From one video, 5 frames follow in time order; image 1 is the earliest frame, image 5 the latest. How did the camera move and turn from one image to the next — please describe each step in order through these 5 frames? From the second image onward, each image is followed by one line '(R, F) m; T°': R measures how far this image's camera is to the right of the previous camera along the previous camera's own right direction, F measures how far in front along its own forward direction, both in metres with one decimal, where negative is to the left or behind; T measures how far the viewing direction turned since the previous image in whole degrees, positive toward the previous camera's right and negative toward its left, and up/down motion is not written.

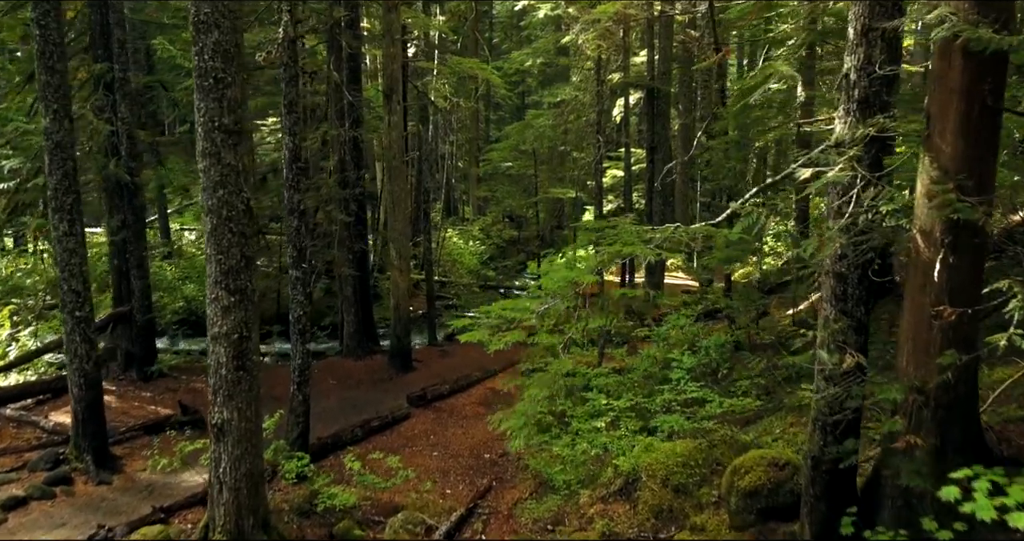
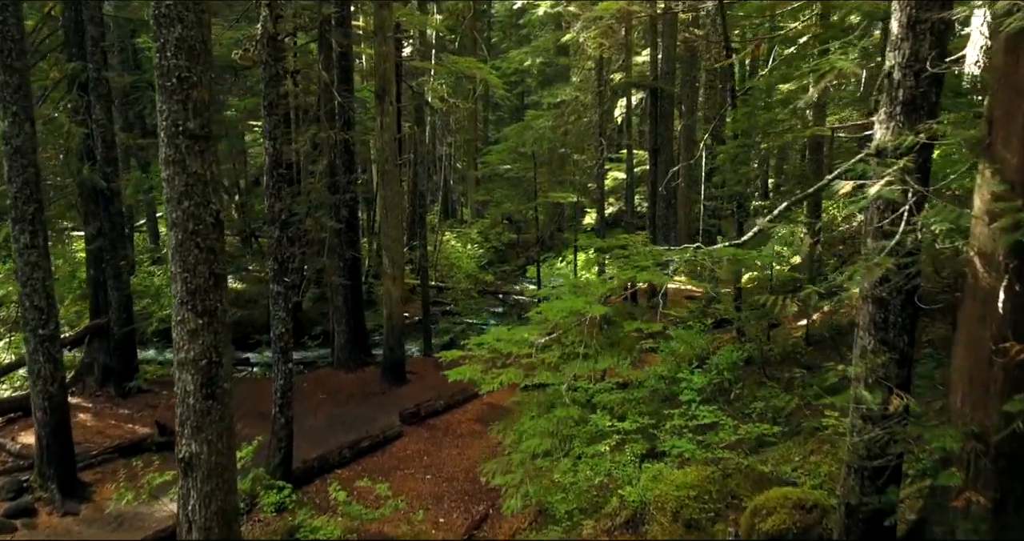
(0.0, +0.6) m; 0°
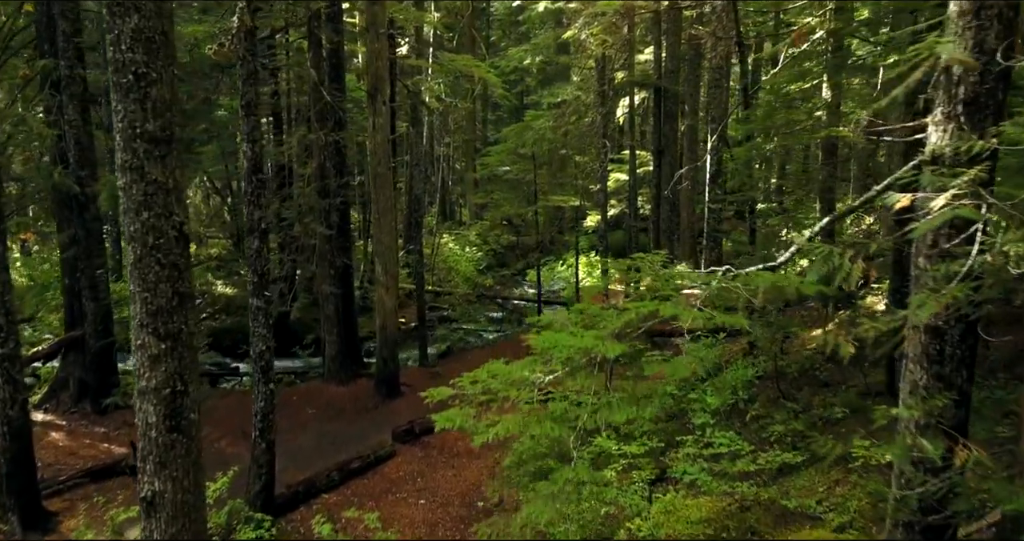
(0.0, +0.6) m; 0°
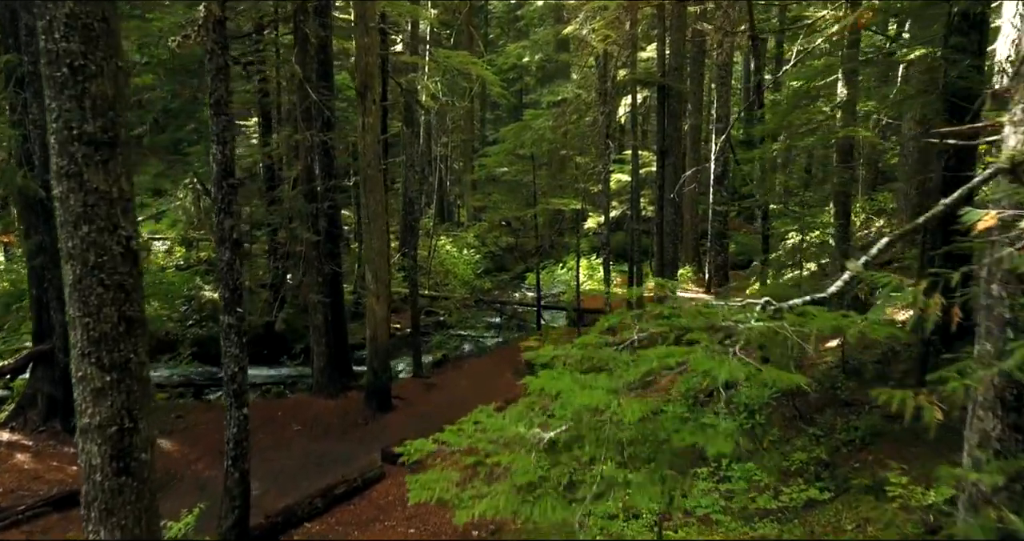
(0.0, +0.6) m; 0°
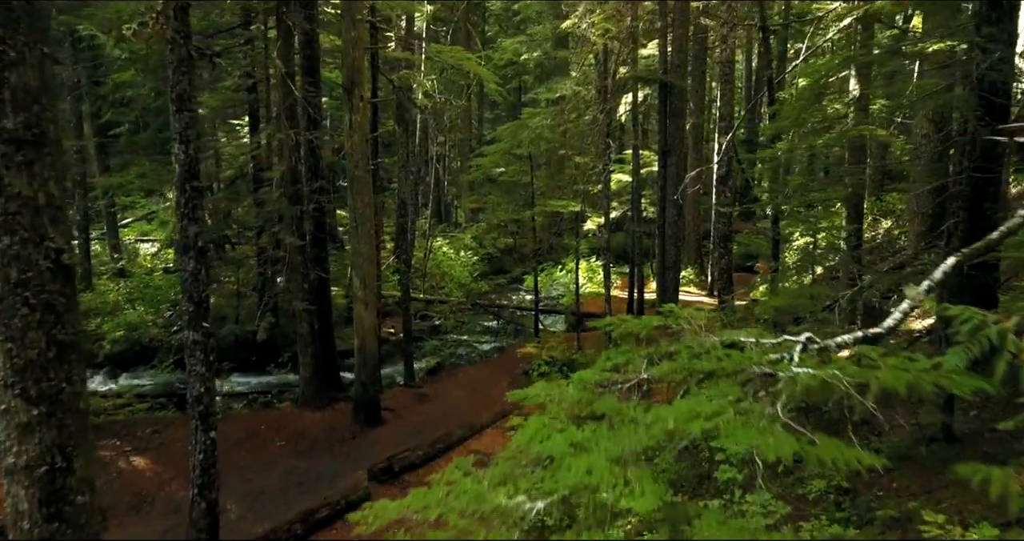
(+0.1, +0.6) m; 0°
